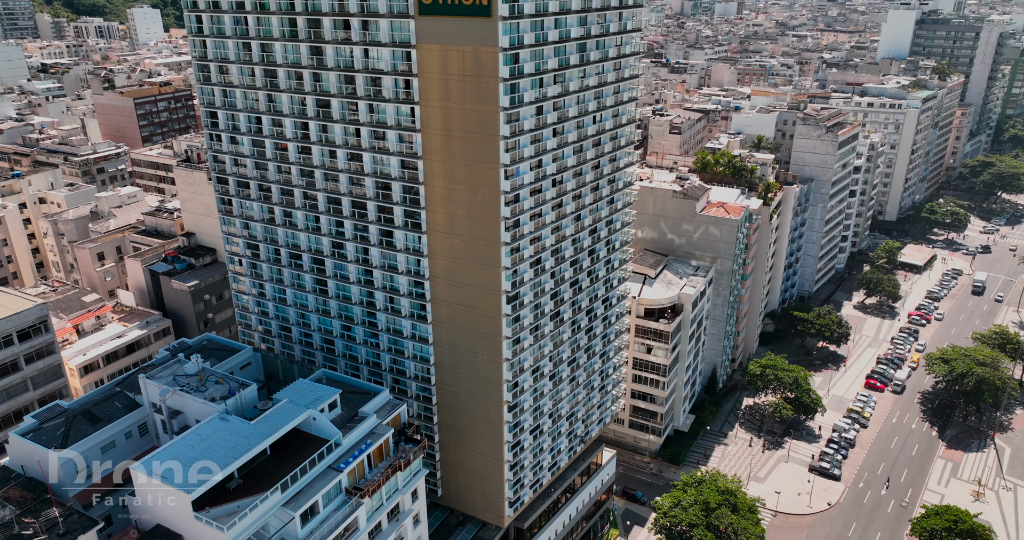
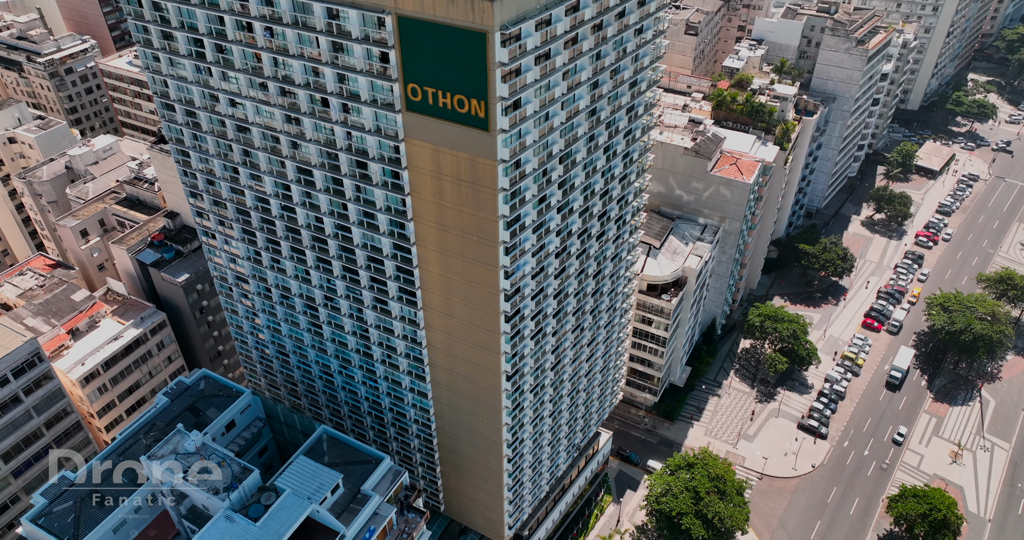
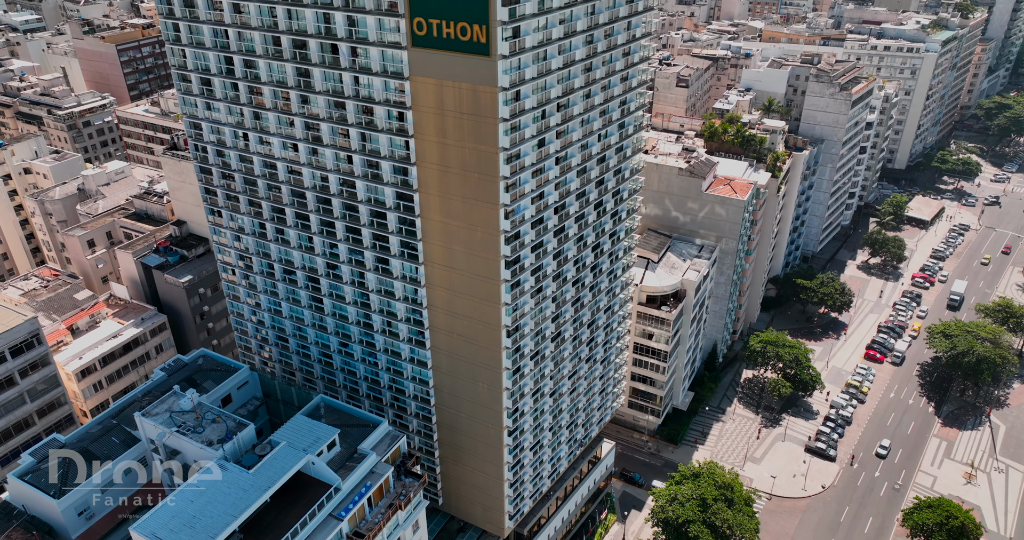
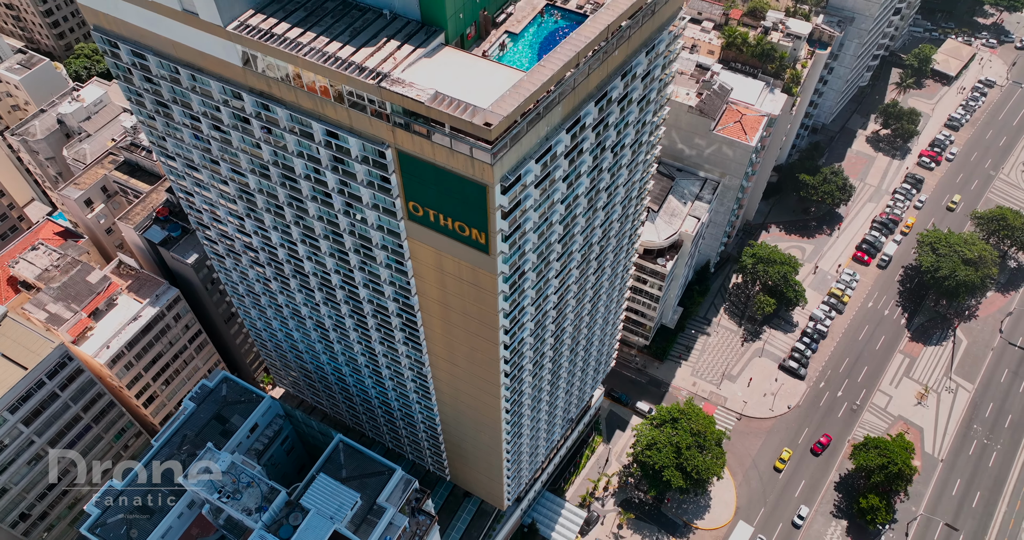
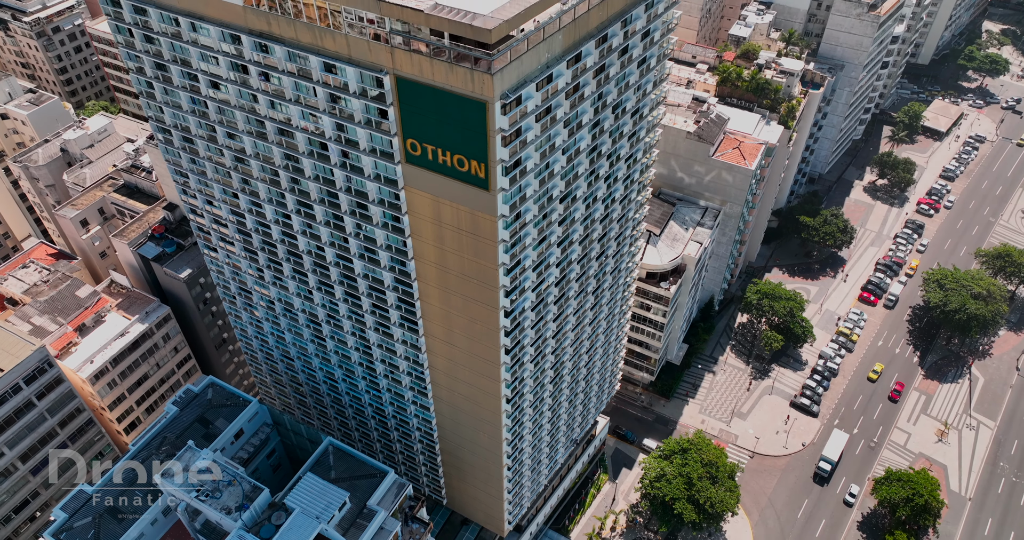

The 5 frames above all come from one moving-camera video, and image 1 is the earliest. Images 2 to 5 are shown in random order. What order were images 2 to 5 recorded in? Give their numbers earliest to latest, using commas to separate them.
3, 2, 5, 4
